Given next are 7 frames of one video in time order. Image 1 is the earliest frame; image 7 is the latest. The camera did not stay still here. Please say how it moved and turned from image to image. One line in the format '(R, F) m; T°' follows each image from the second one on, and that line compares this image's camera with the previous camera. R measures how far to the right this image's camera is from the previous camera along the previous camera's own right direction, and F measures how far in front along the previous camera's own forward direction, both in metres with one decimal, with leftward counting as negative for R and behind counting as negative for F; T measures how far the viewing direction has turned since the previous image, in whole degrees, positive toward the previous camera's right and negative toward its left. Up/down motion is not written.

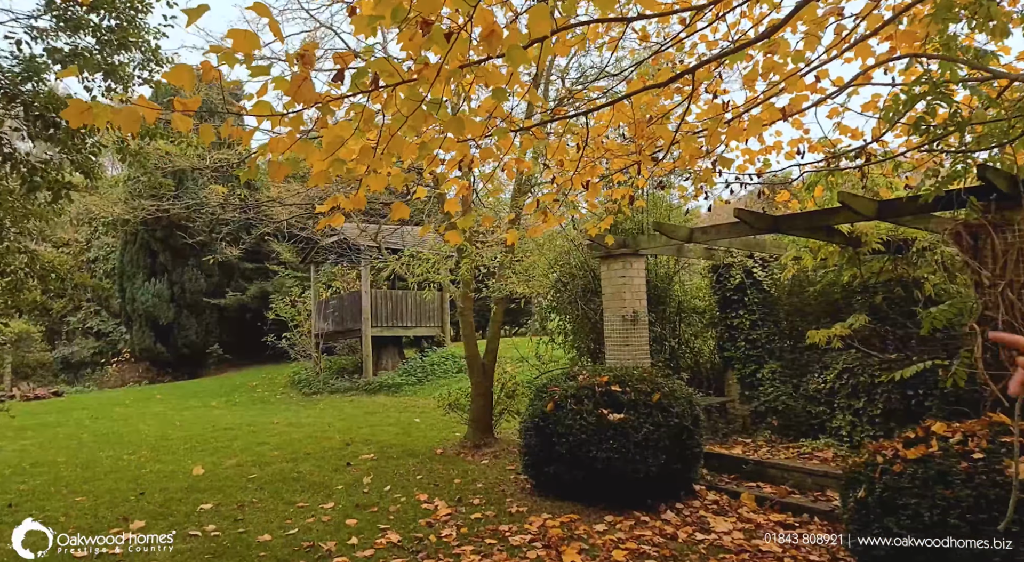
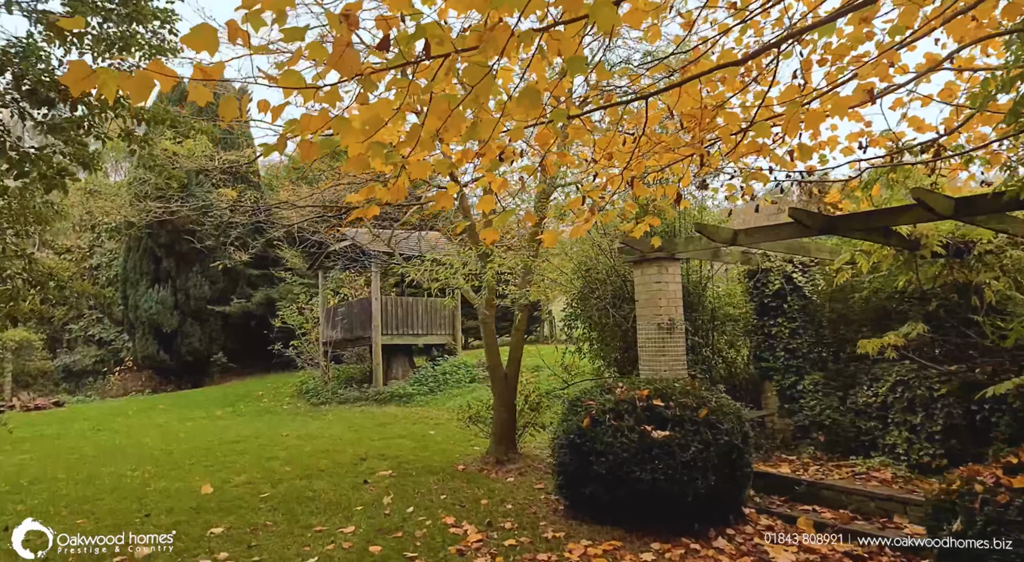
(-0.2, +0.4) m; 0°
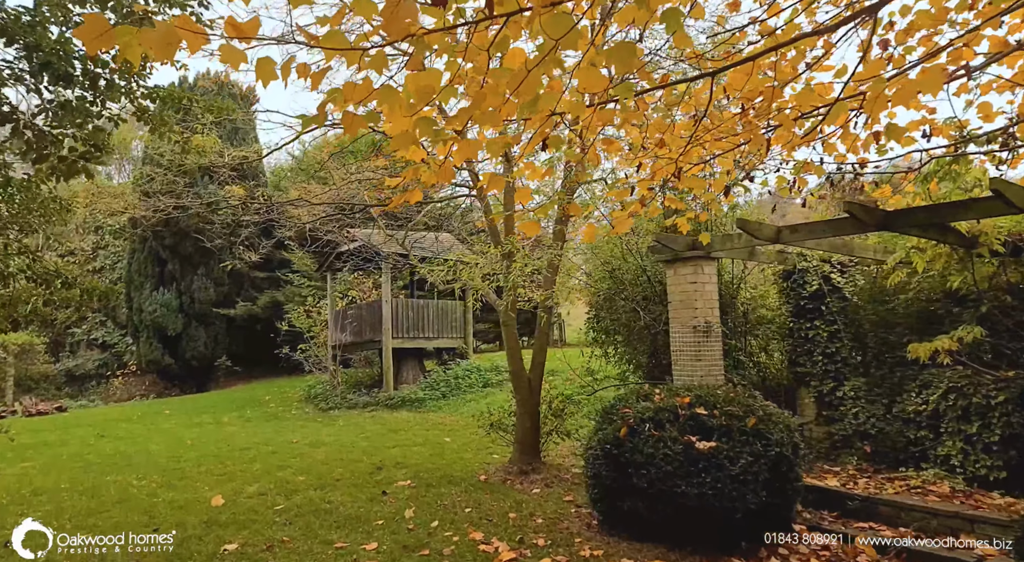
(-0.2, +0.3) m; 0°
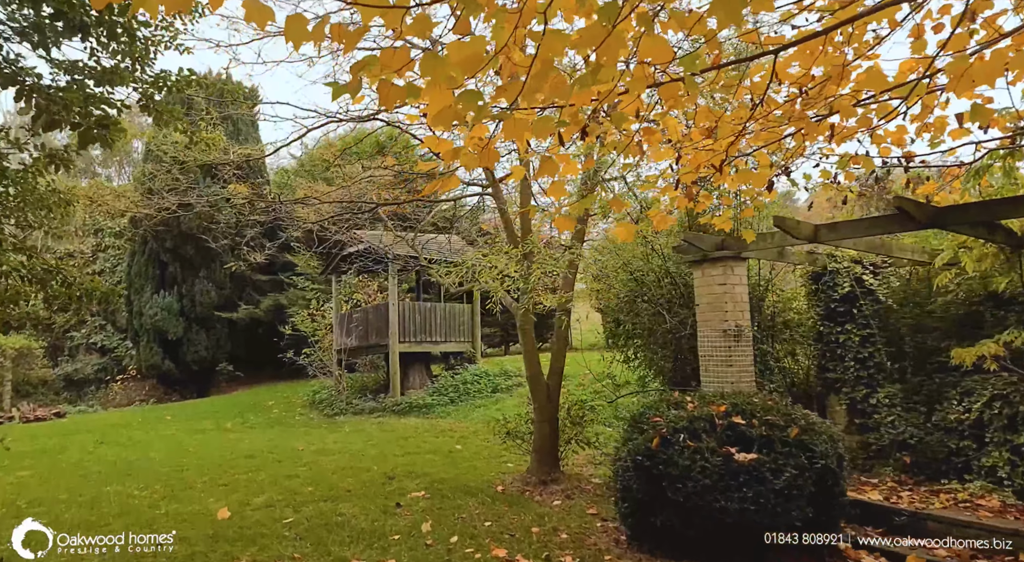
(-0.2, +0.2) m; 0°
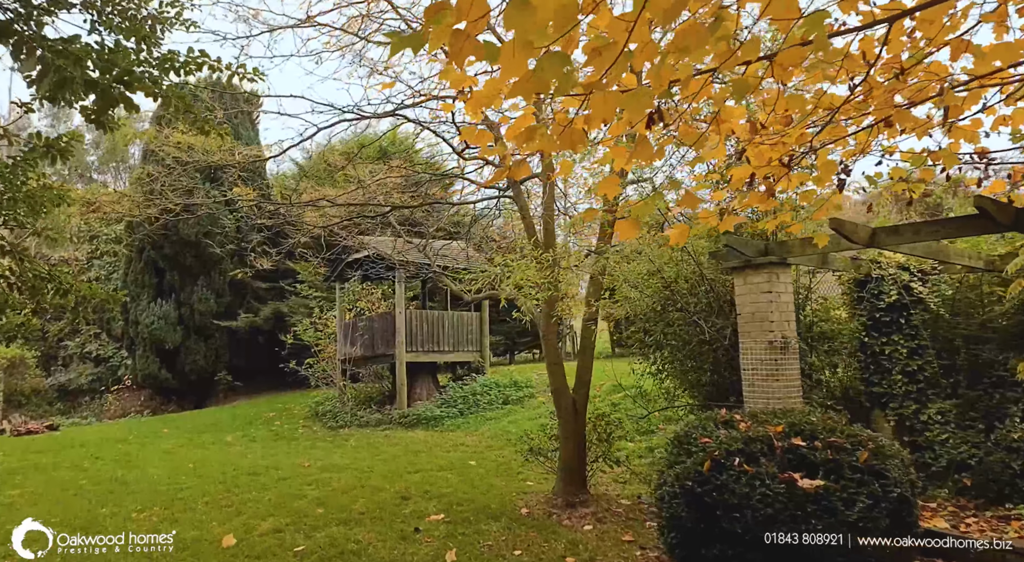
(-0.3, +0.4) m; 0°
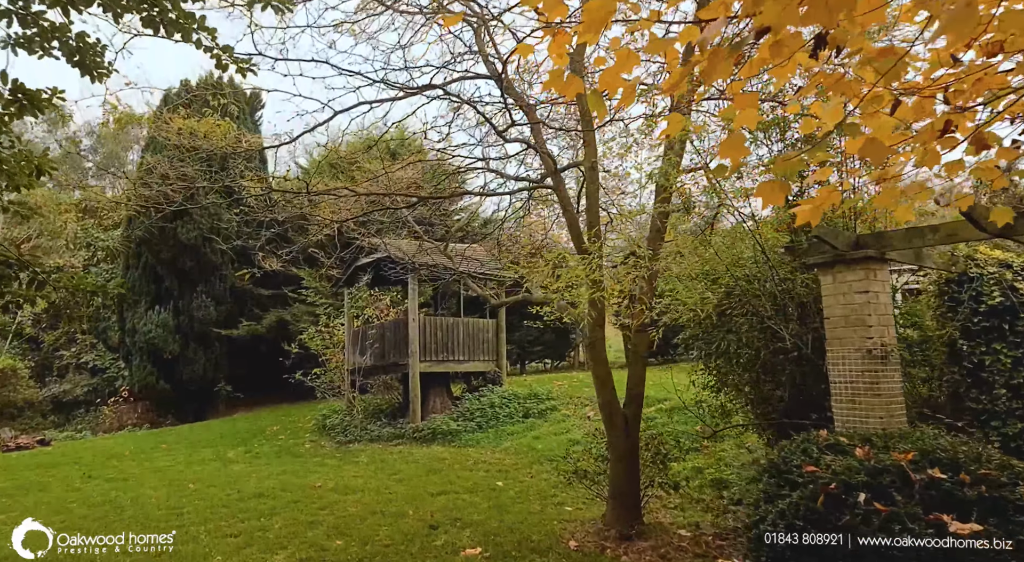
(-0.4, +0.7) m; 0°
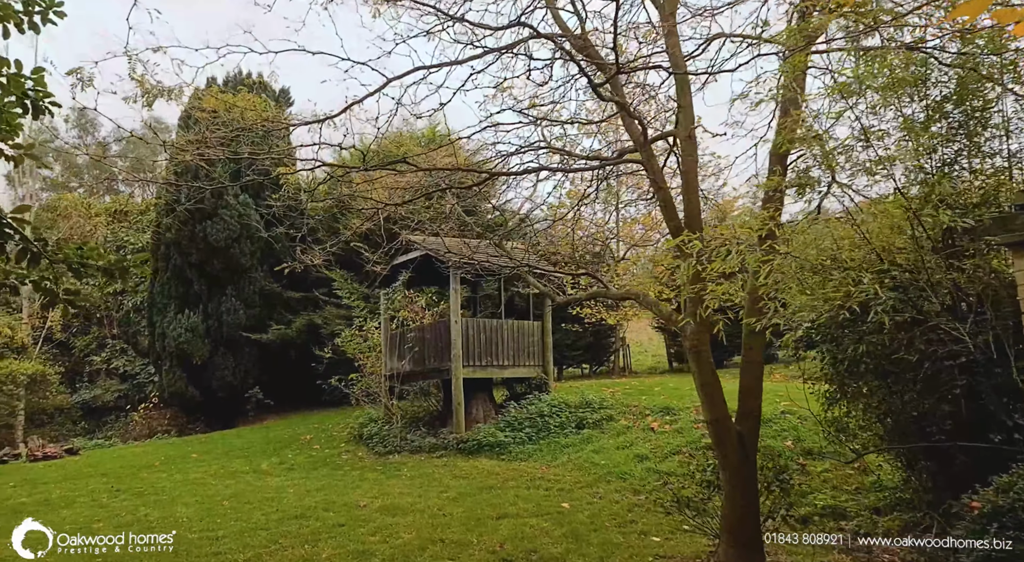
(-0.5, +0.8) m; -2°
